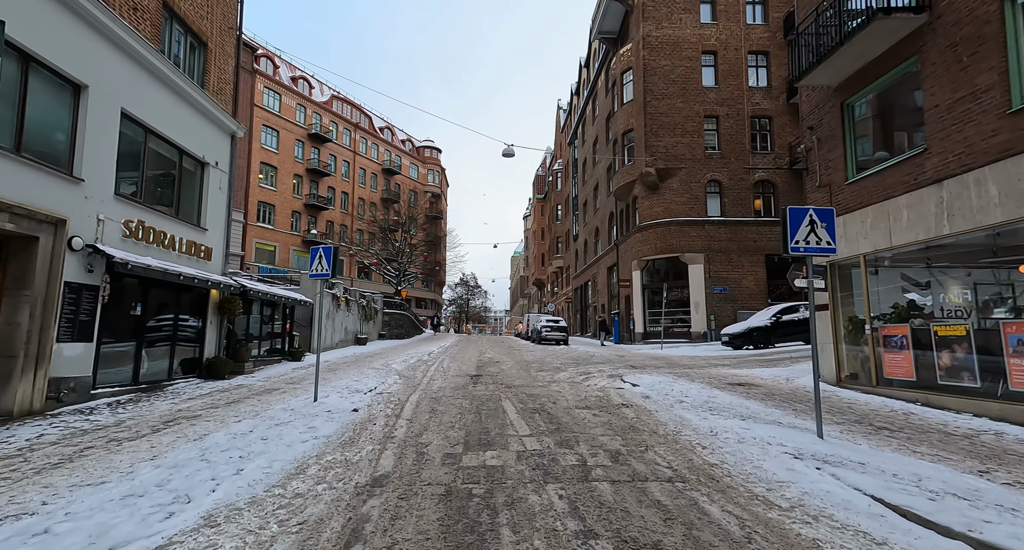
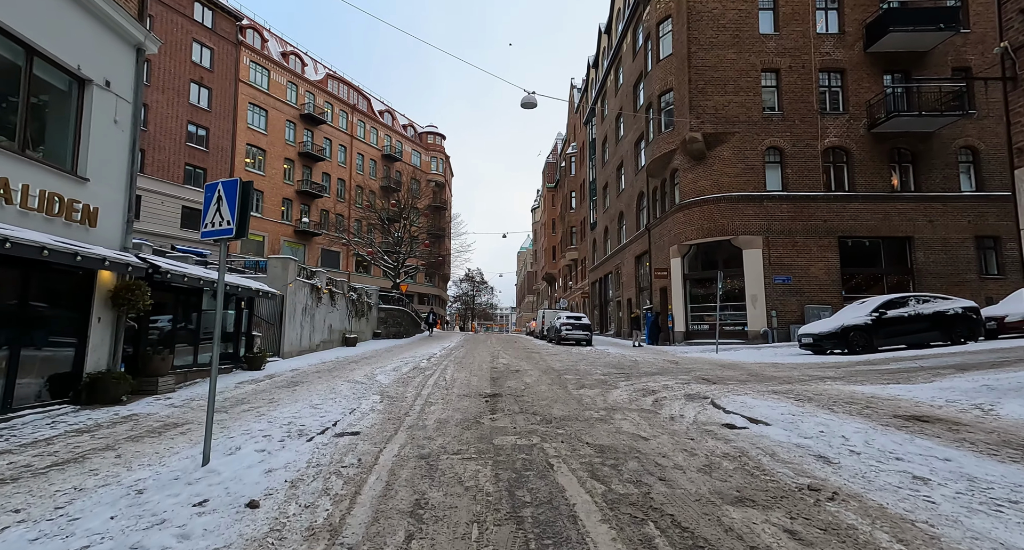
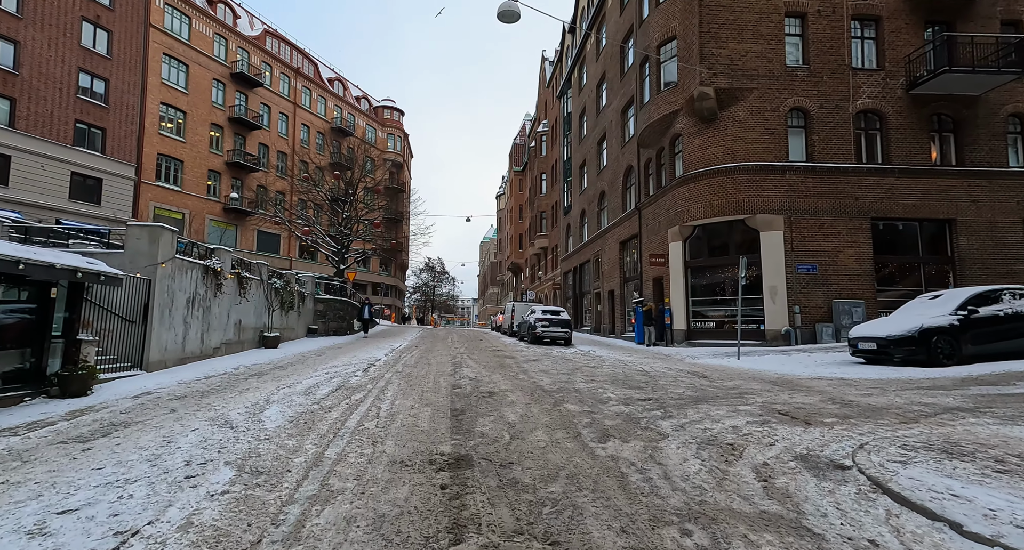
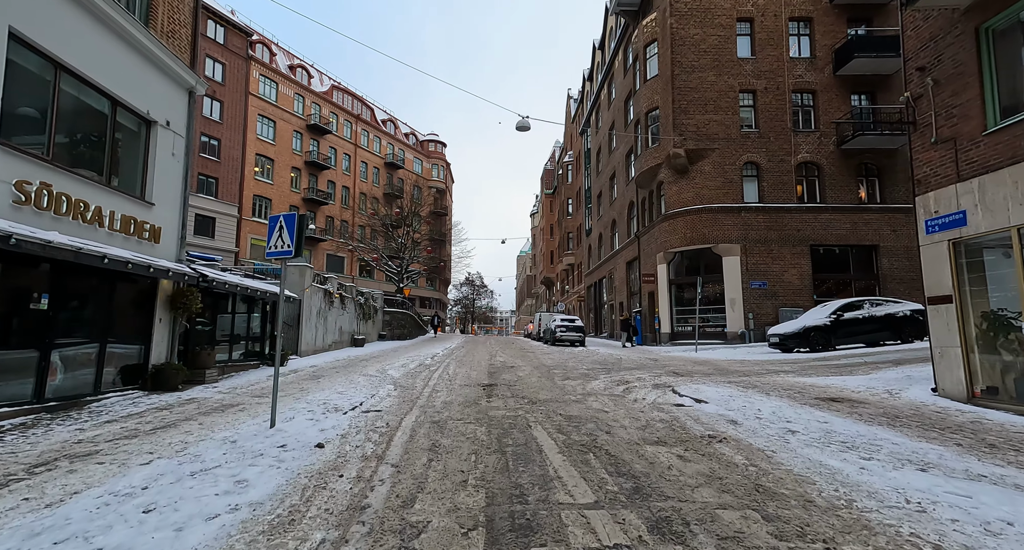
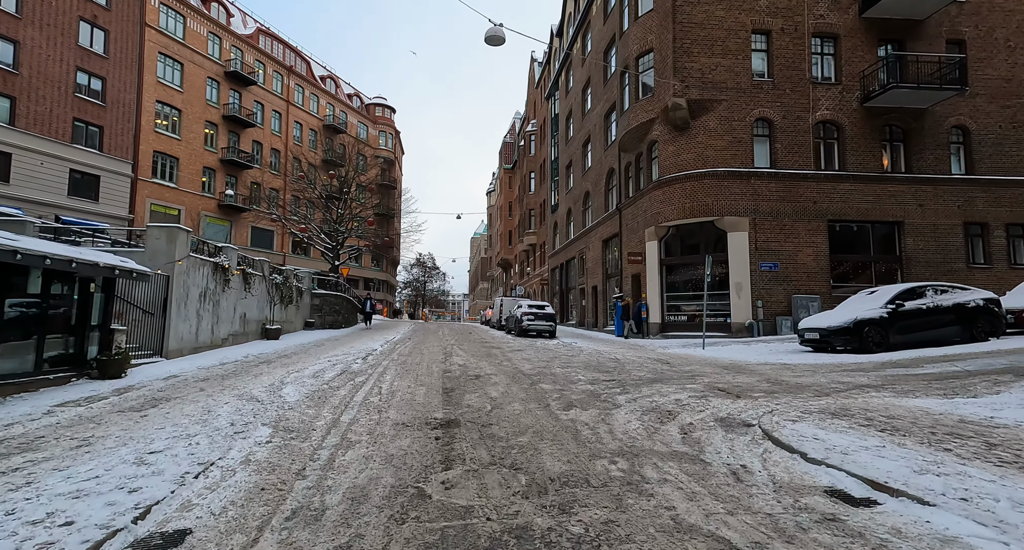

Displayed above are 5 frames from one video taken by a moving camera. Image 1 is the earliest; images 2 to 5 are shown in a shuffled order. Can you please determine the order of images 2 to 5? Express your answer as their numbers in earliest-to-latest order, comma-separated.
4, 2, 5, 3
